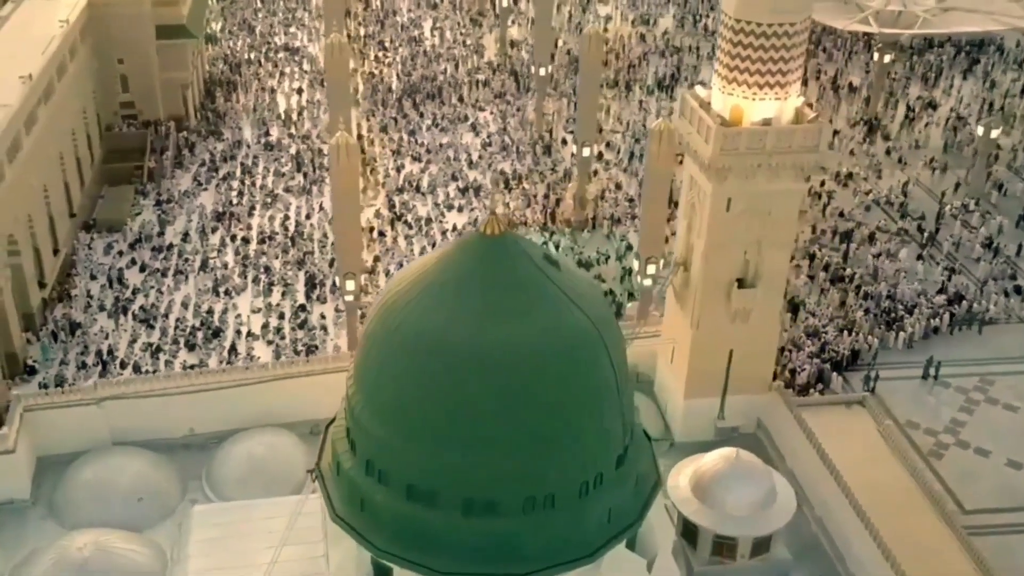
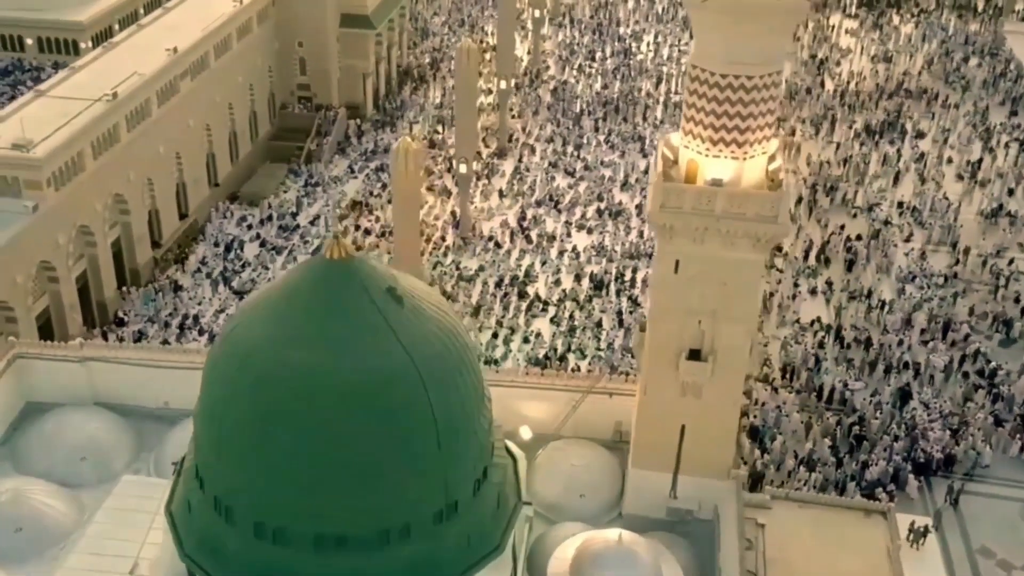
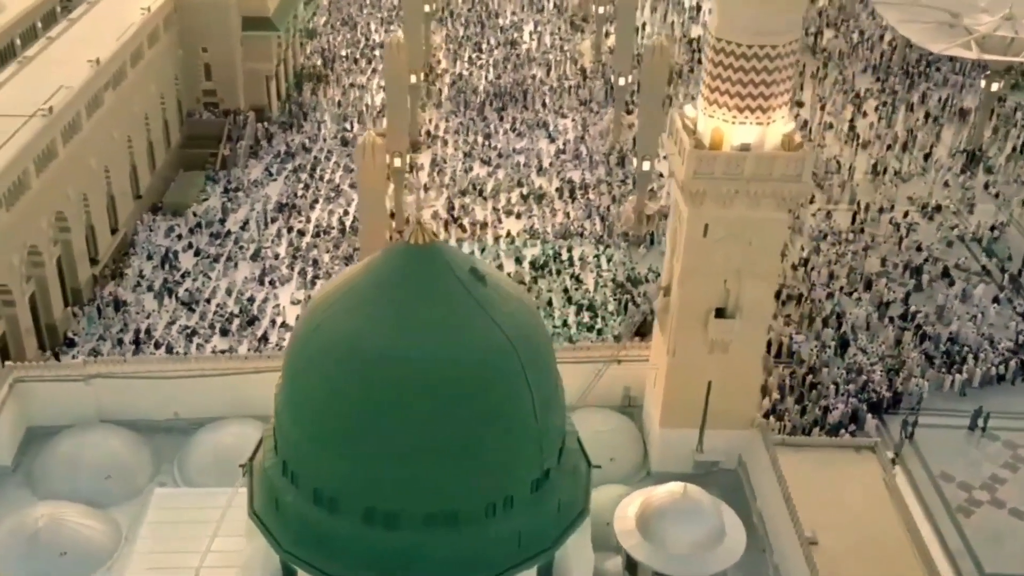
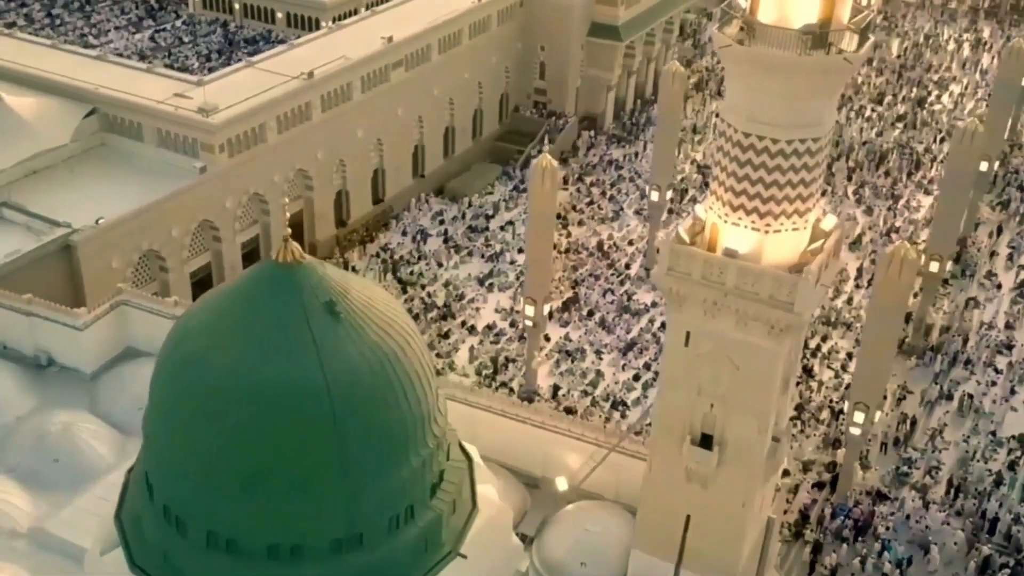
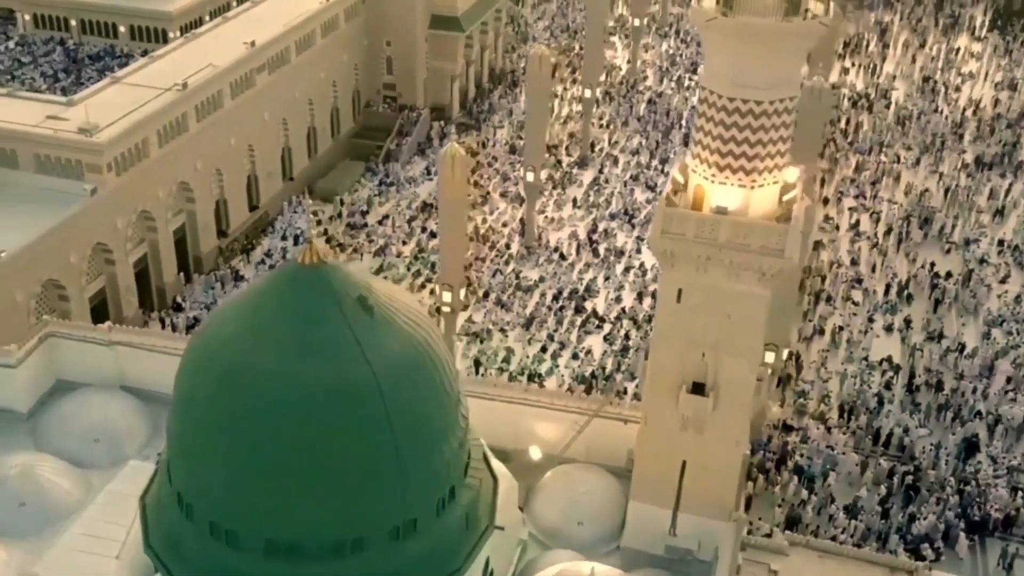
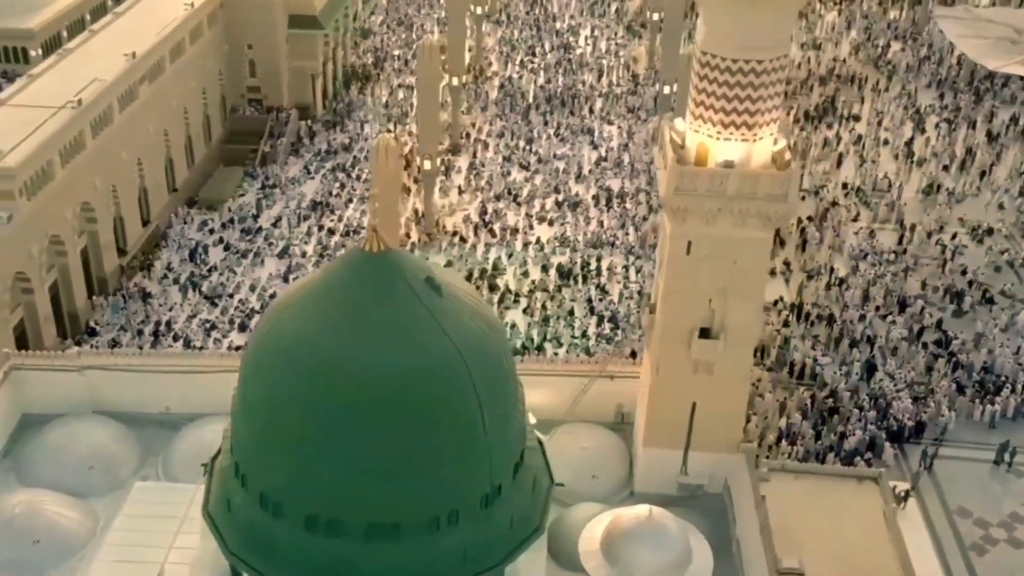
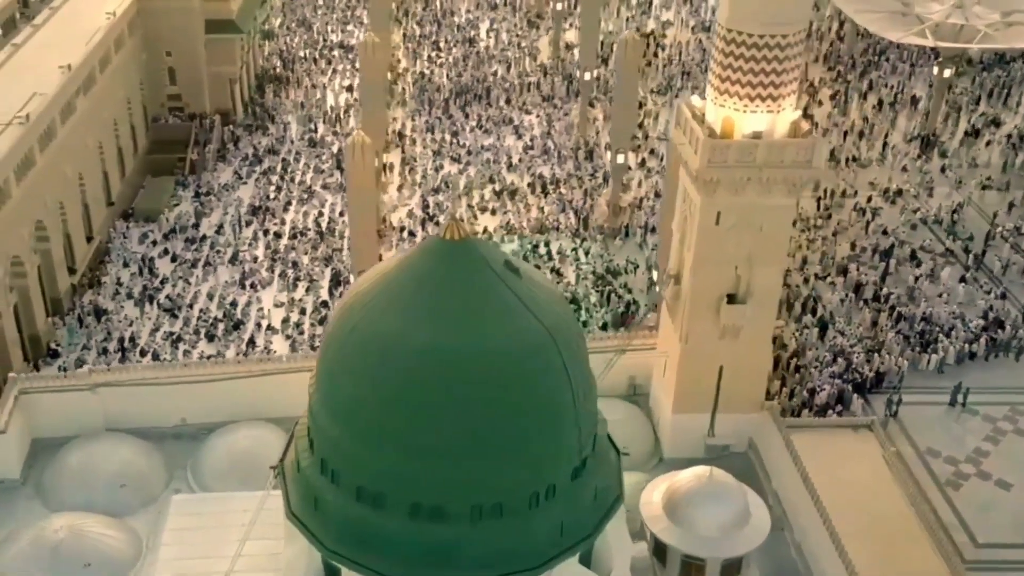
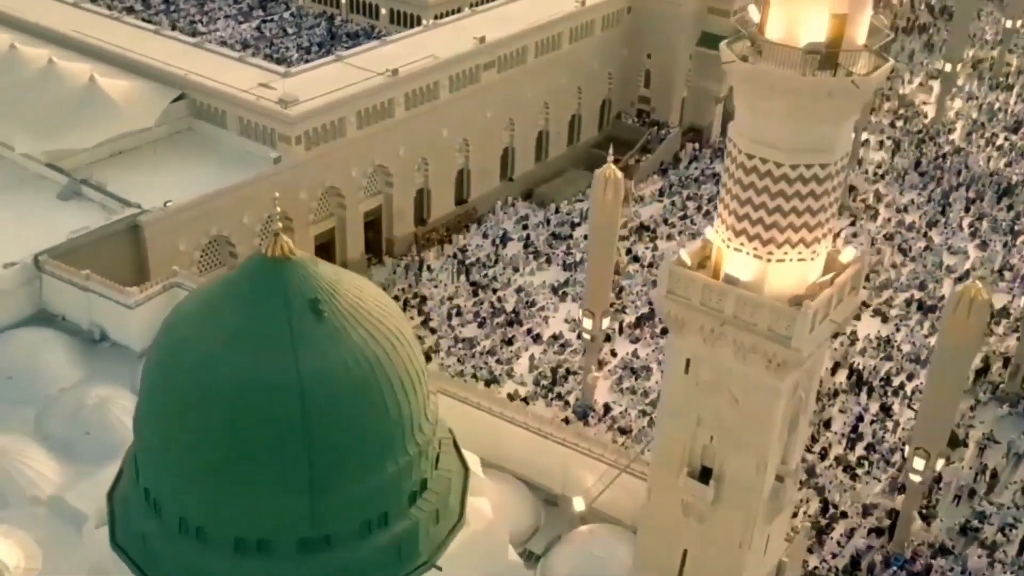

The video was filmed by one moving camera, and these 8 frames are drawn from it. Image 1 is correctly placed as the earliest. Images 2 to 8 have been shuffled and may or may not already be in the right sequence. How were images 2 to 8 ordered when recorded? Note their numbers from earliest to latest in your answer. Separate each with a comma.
7, 3, 6, 2, 5, 4, 8
